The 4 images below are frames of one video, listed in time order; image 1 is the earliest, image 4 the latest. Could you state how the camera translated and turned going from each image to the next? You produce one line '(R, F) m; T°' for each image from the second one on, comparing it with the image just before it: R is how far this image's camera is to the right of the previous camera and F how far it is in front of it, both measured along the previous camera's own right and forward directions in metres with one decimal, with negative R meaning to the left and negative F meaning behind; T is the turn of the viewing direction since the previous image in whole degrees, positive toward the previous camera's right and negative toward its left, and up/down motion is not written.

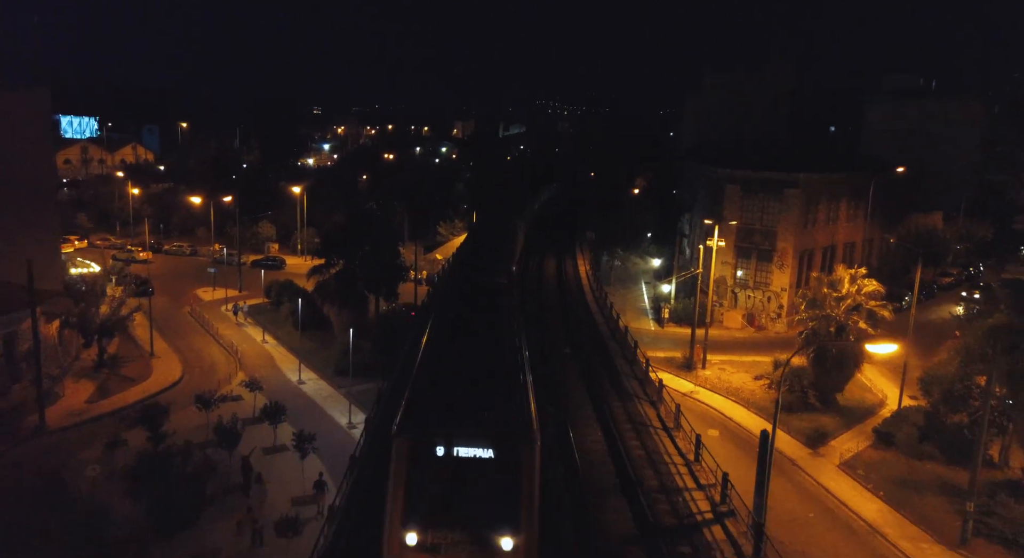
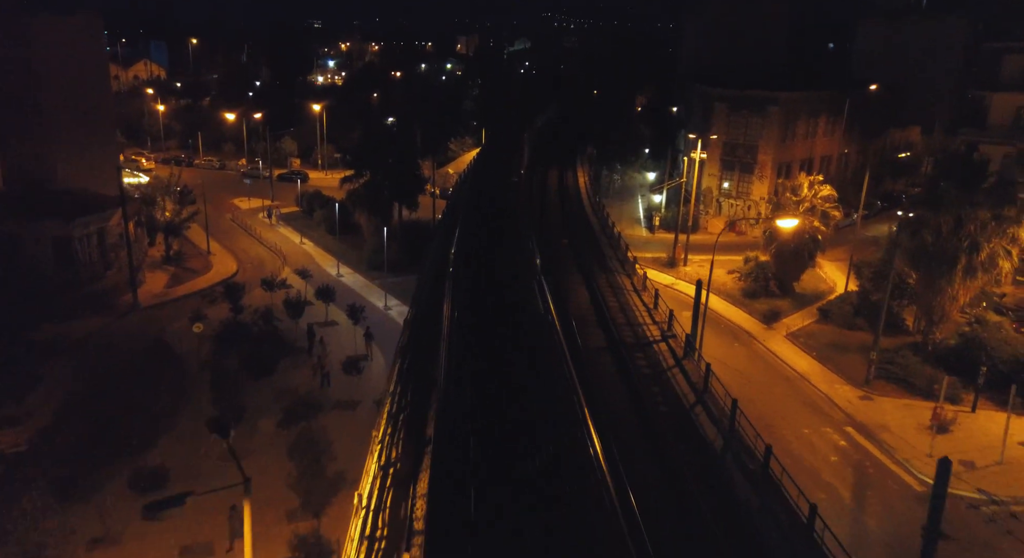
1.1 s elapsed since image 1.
(-0.2, -5.5) m; 0°
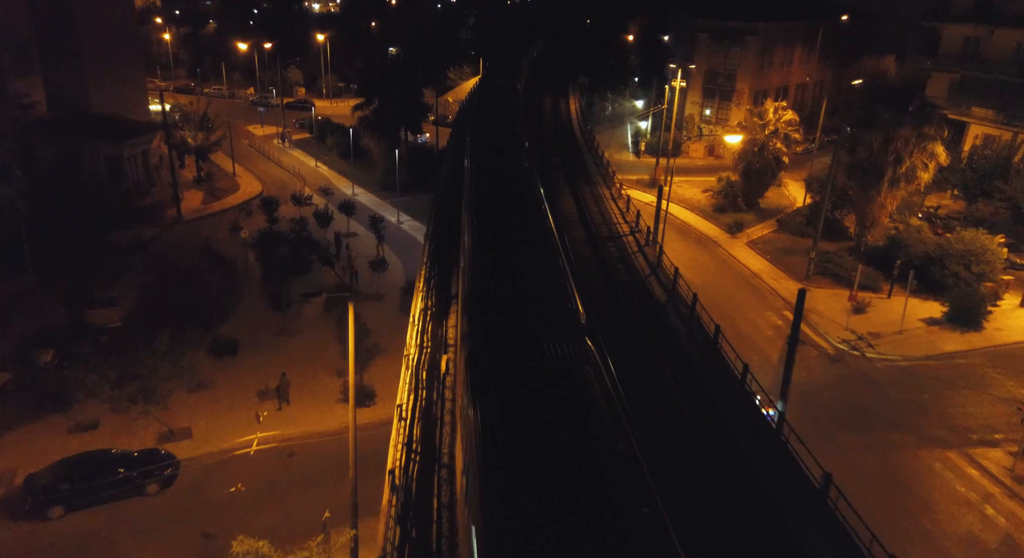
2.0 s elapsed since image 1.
(-0.1, -4.8) m; 0°
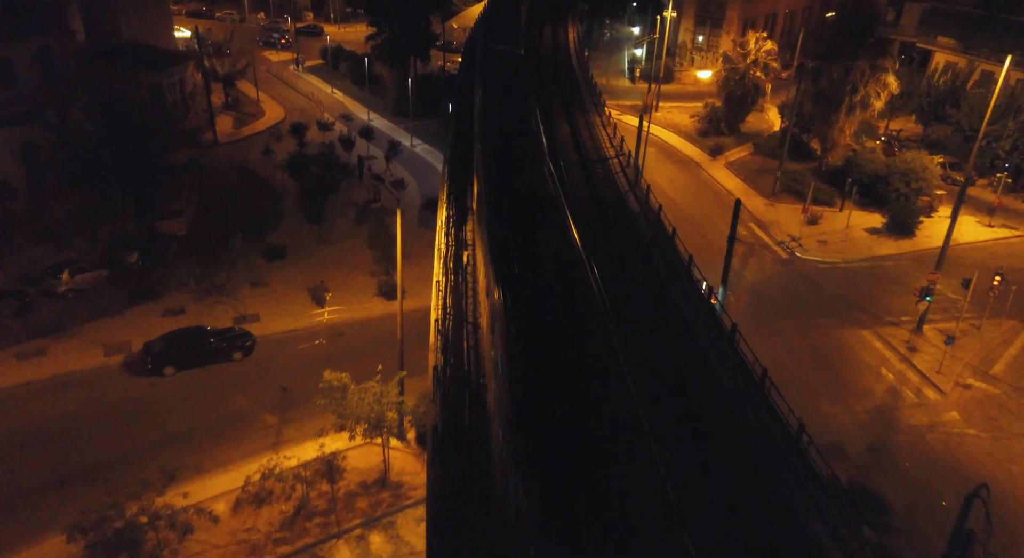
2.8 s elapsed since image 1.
(-0.1, -4.7) m; 0°
